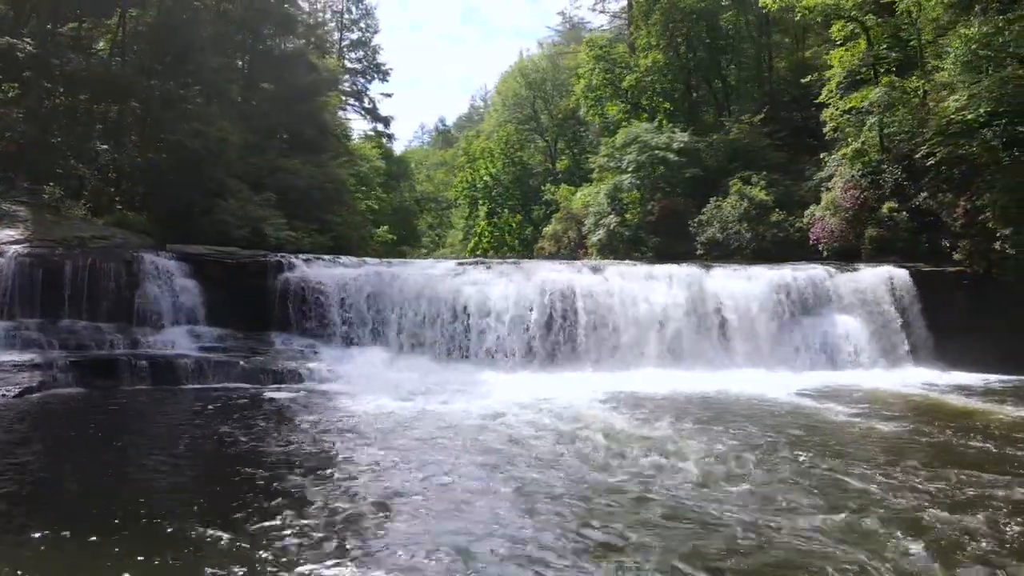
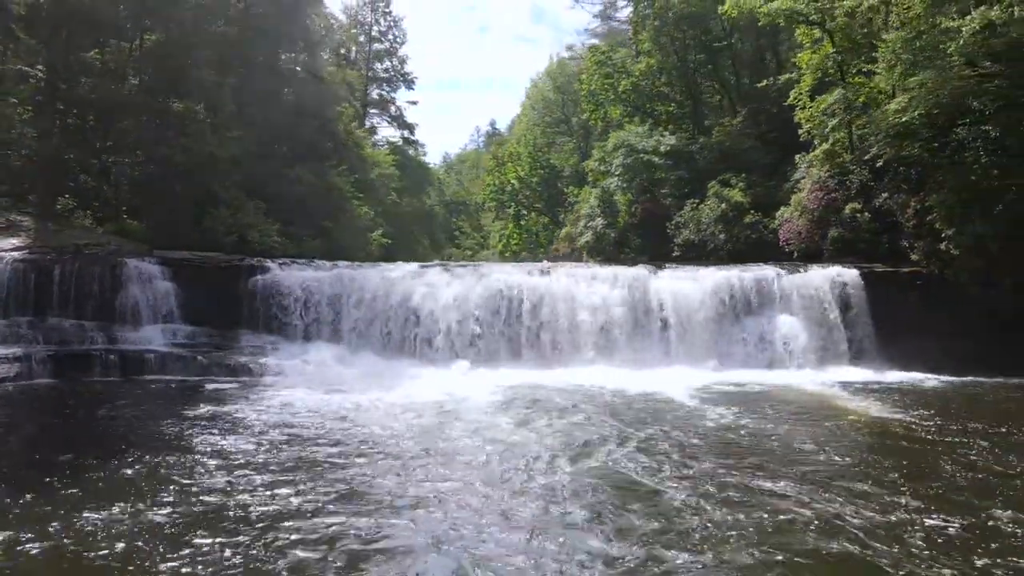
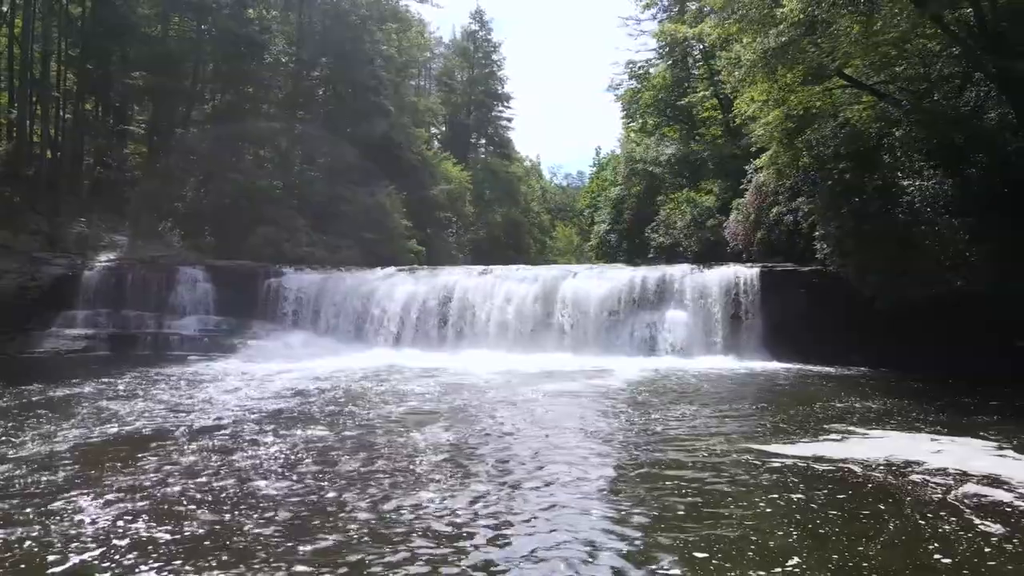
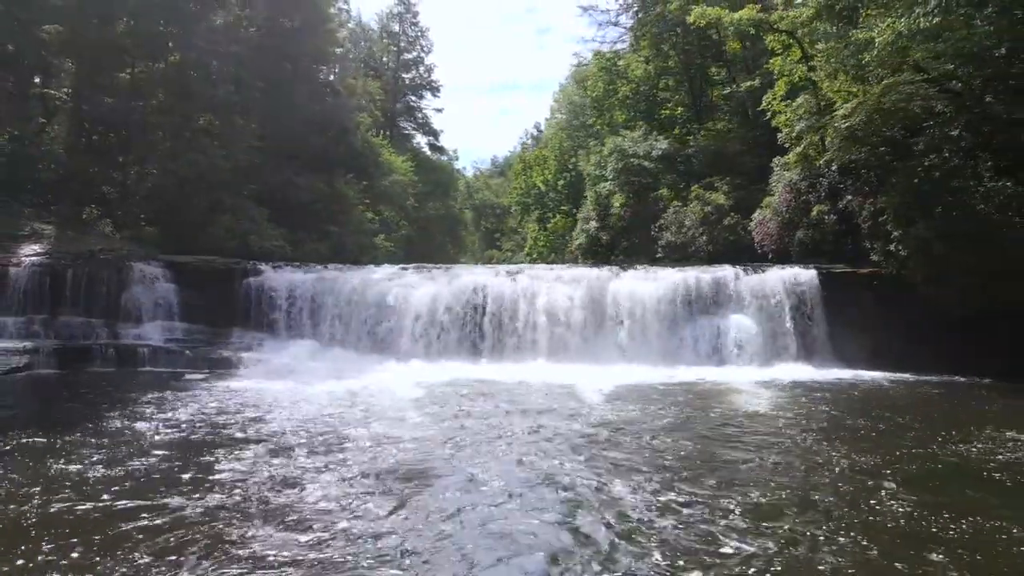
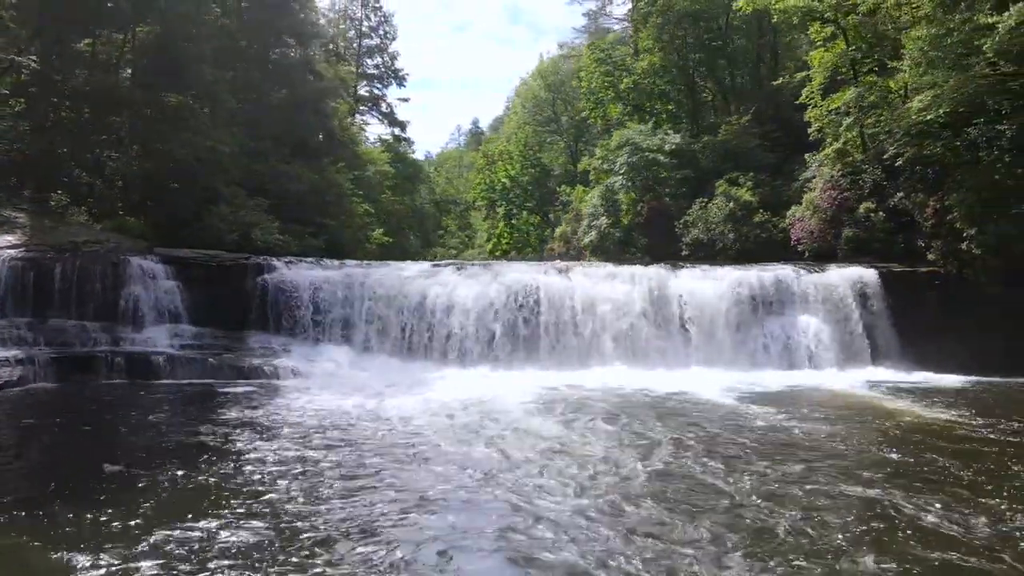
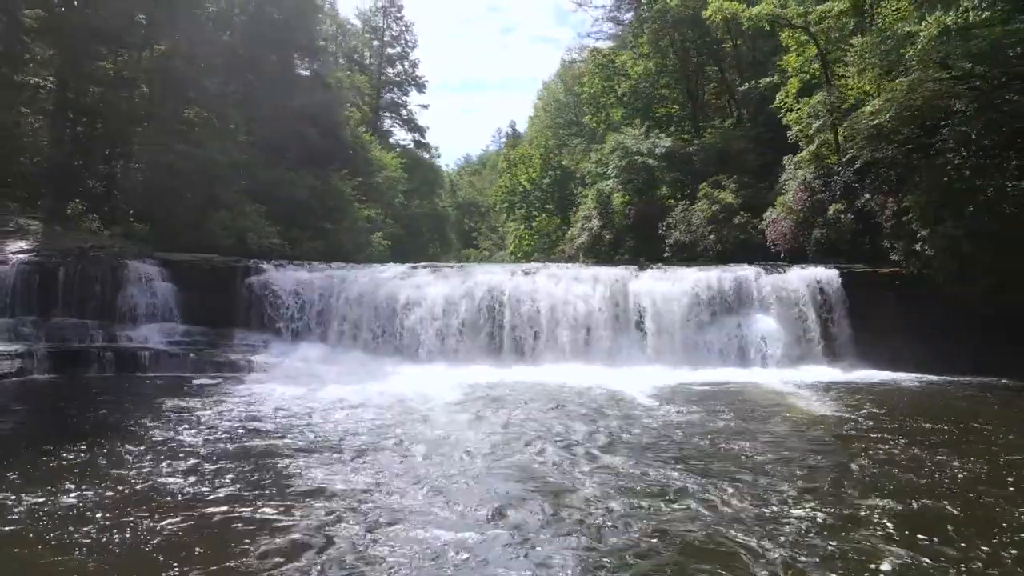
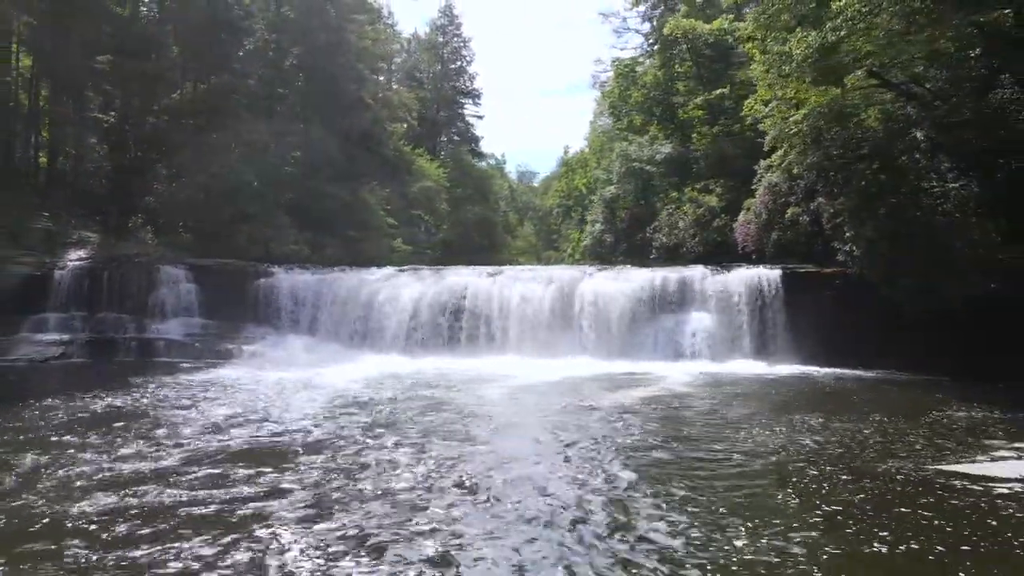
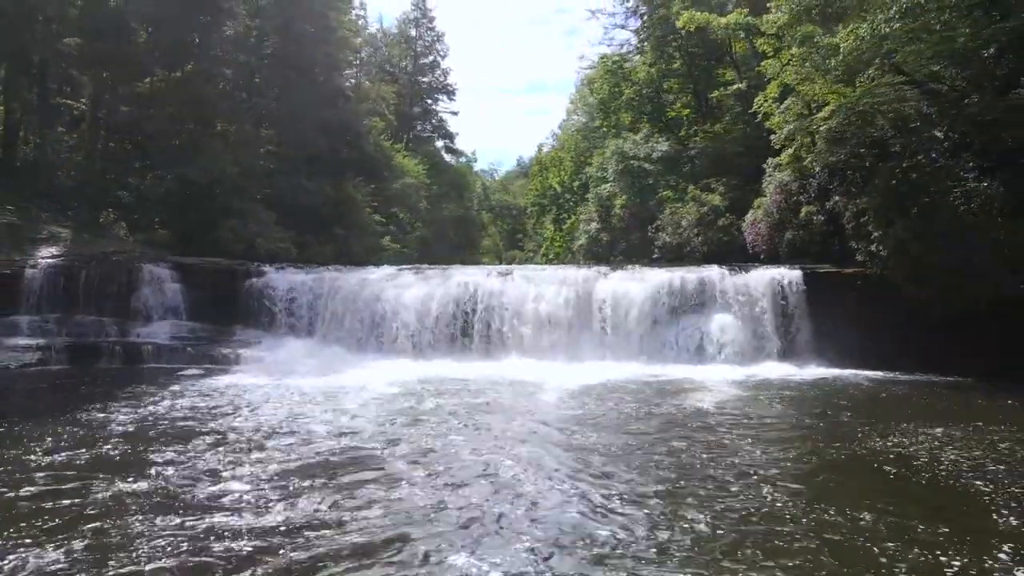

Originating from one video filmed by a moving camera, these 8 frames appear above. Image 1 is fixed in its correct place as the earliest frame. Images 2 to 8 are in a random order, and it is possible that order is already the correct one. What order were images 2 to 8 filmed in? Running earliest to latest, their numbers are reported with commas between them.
5, 2, 6, 4, 8, 7, 3
